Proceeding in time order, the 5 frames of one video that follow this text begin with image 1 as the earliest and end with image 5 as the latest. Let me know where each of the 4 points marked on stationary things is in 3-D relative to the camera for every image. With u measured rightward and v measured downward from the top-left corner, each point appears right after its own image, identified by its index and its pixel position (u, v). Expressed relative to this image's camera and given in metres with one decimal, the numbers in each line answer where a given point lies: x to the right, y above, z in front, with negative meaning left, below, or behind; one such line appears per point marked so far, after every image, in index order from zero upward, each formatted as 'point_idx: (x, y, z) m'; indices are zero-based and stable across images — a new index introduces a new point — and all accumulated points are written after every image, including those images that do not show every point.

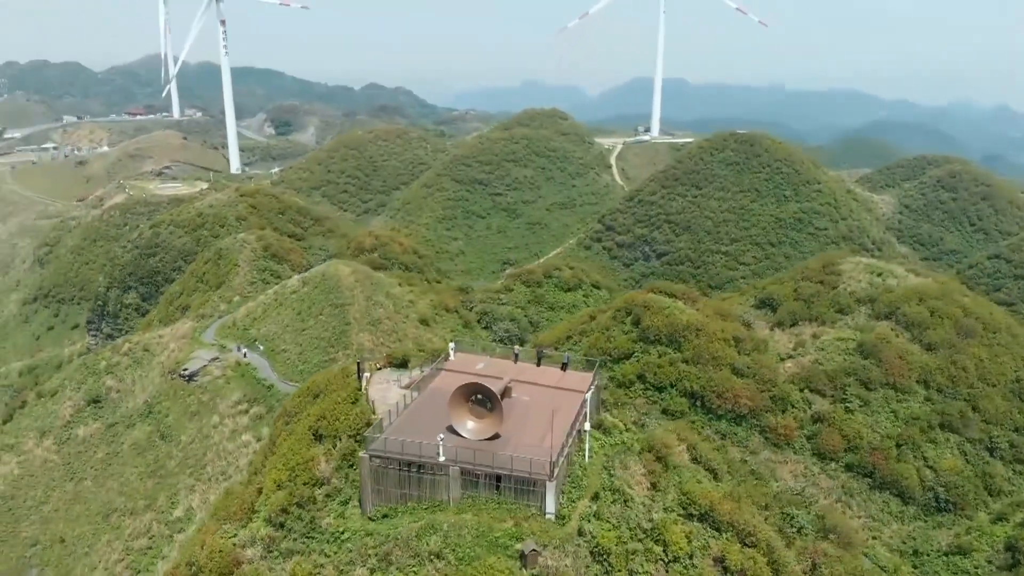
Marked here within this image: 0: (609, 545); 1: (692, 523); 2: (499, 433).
0: (+2.0, -5.1, +17.8) m
1: (+4.0, -5.2, +19.6) m
2: (-0.3, -3.2, +19.6) m
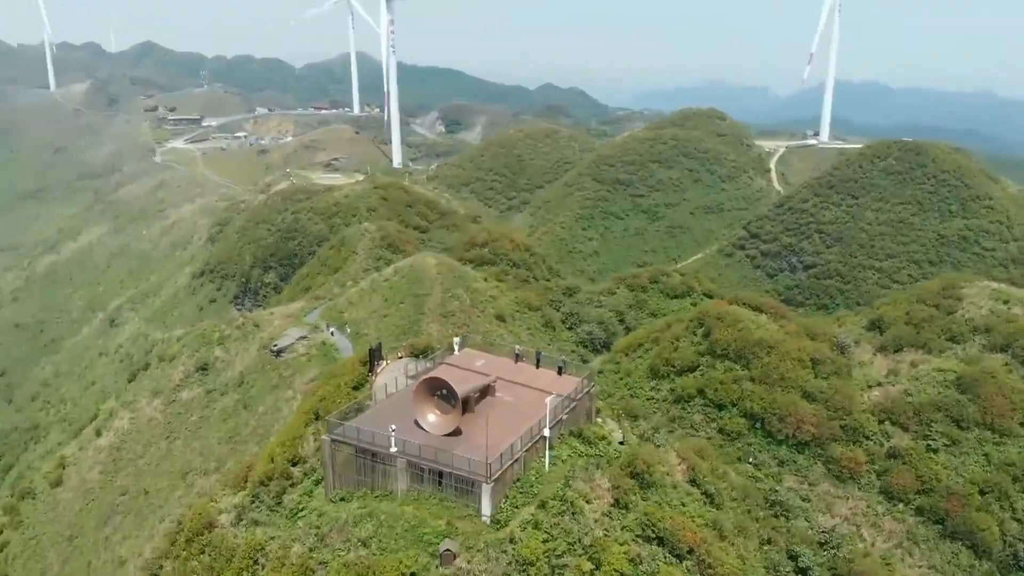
0: (+0.5, -5.2, +17.3) m
1: (+2.8, -5.4, +18.6) m
2: (-1.2, -3.1, +19.5) m
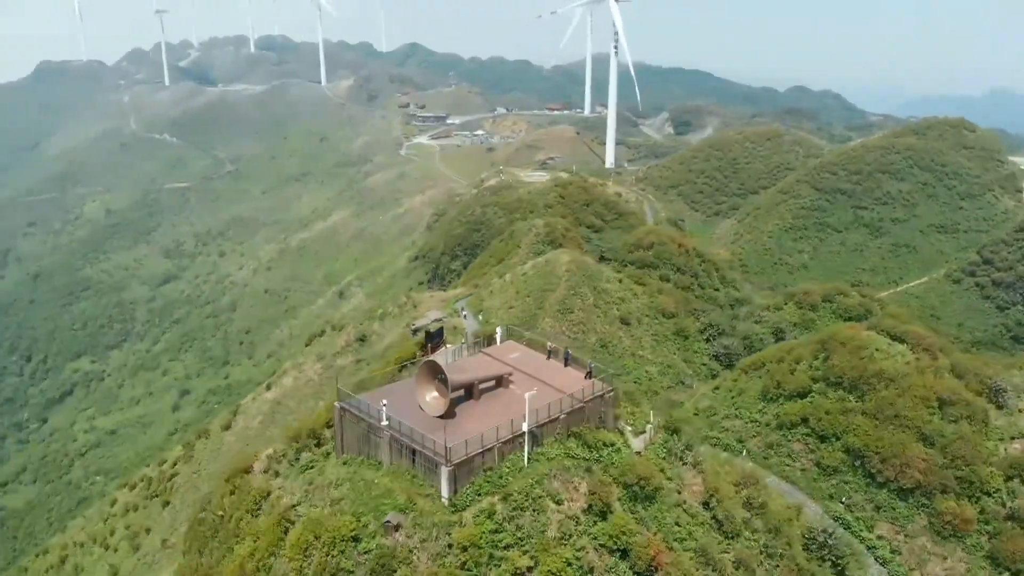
0: (-0.7, -5.0, +17.6) m
1: (+1.9, -5.5, +18.2) m
2: (-1.4, -2.9, +20.2) m
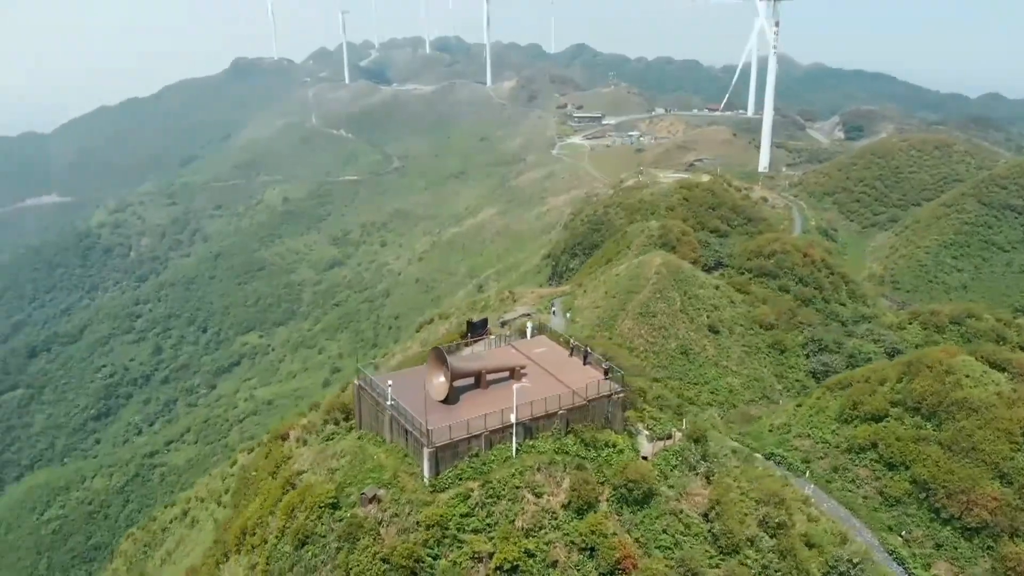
0: (-1.4, -4.8, +18.2) m
1: (+1.2, -5.4, +18.2) m
2: (-1.5, -2.6, +20.9) m
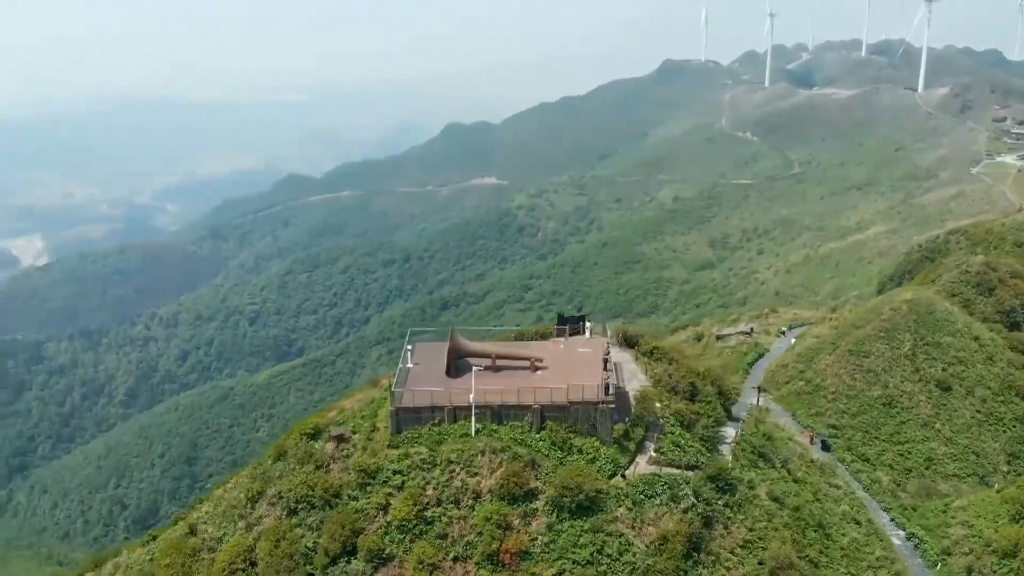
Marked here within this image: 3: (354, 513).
0: (-3.2, -4.2, +20.3) m
1: (-1.0, -5.2, +19.0) m
2: (-1.5, -2.2, +22.5) m
3: (-3.5, -4.9, +19.4) m
